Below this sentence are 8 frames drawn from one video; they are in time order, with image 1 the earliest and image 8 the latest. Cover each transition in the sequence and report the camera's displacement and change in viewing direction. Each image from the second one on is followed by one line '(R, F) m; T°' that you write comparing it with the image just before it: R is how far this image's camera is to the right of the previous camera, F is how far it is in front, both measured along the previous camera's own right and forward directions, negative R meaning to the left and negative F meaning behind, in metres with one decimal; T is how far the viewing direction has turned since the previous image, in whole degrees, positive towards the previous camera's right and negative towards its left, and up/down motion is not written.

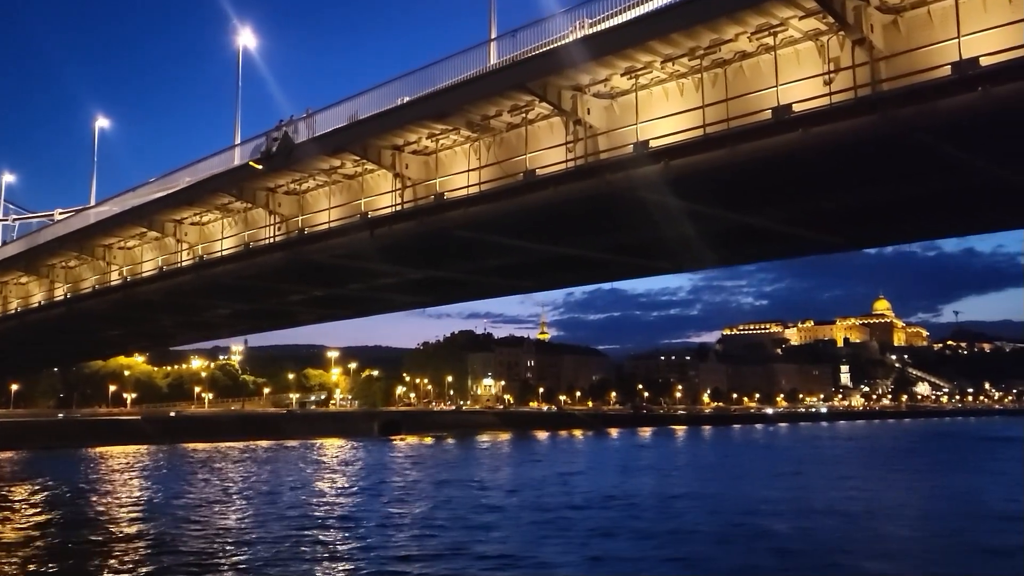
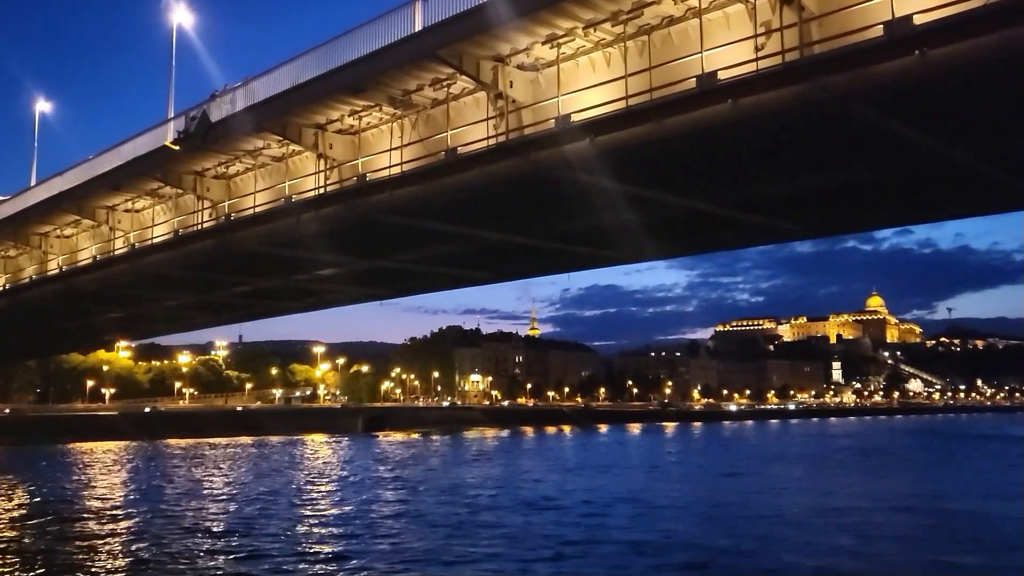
(+1.1, +1.0) m; 0°
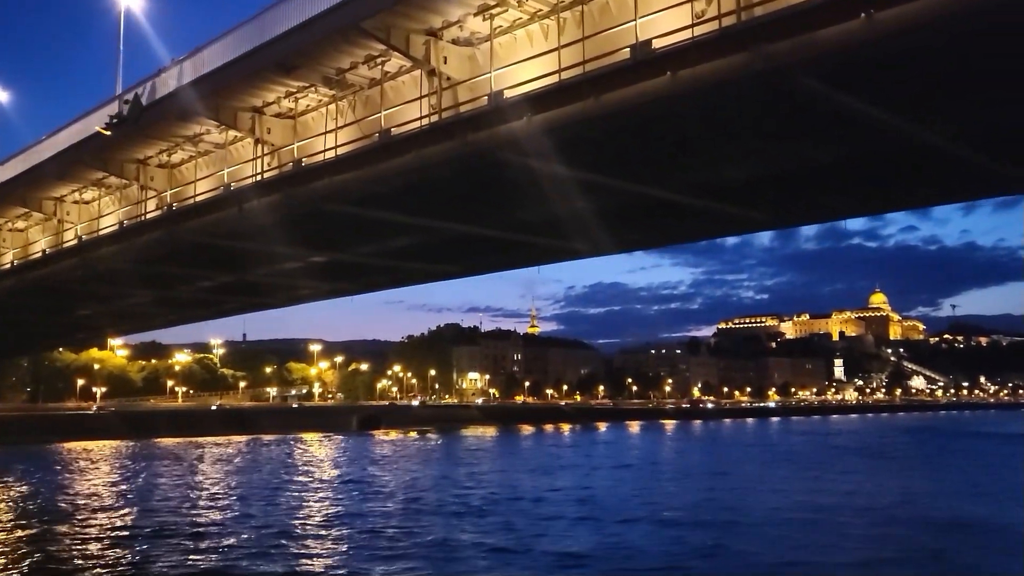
(+0.9, +0.8) m; 0°
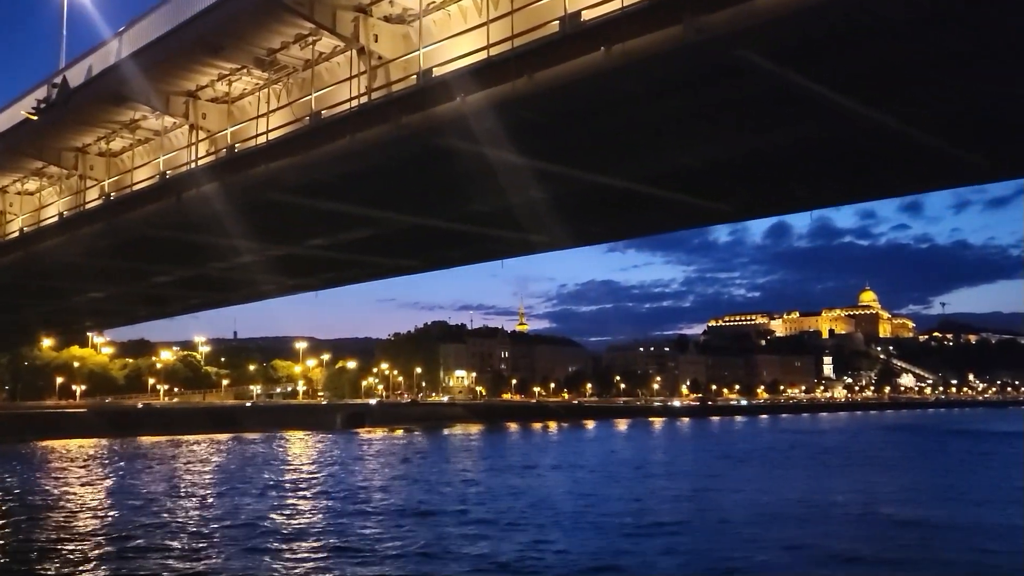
(+0.7, +0.6) m; 0°
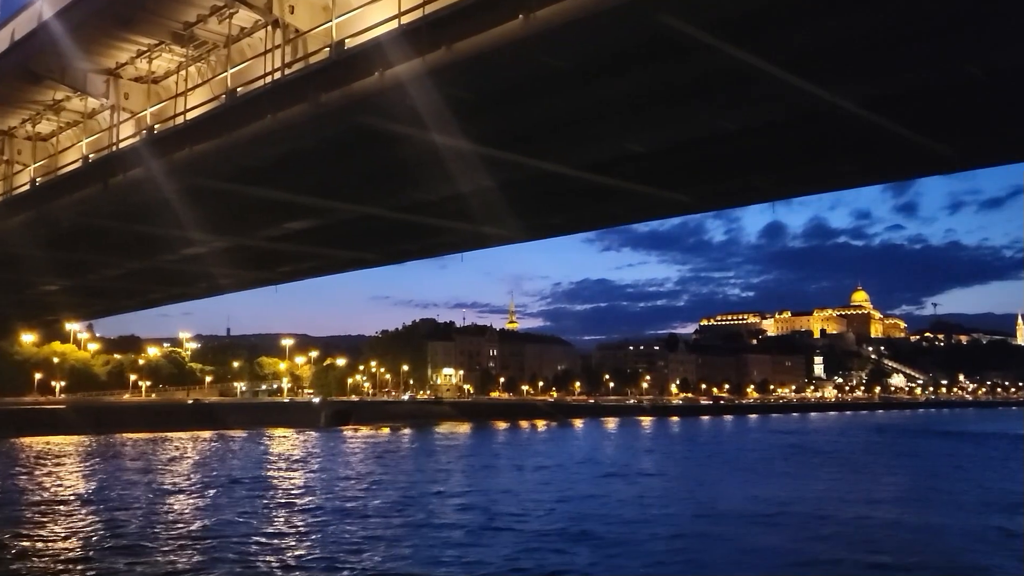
(+0.8, +0.8) m; 0°
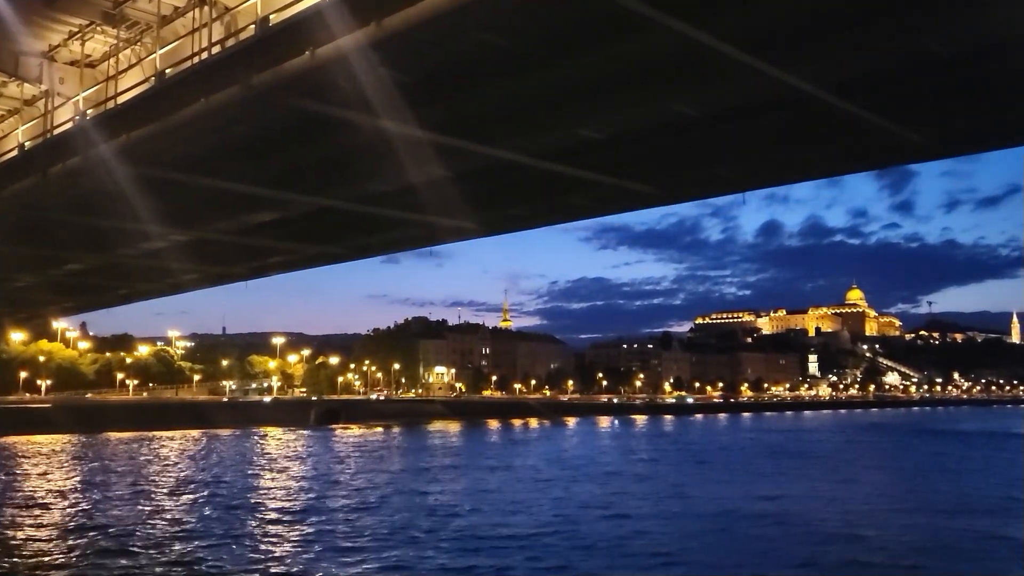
(+0.6, +0.6) m; 0°
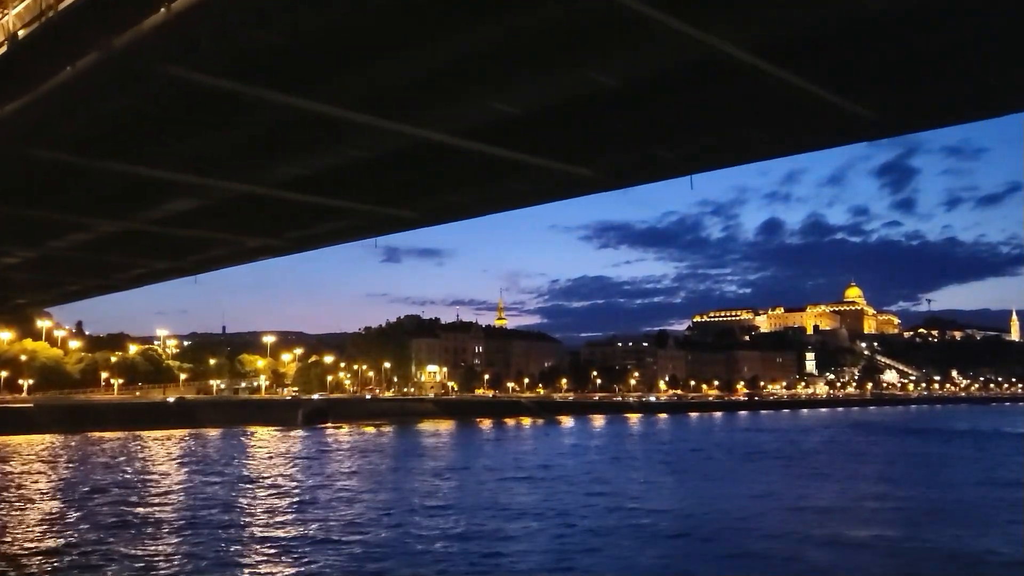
(+1.0, +1.1) m; 0°
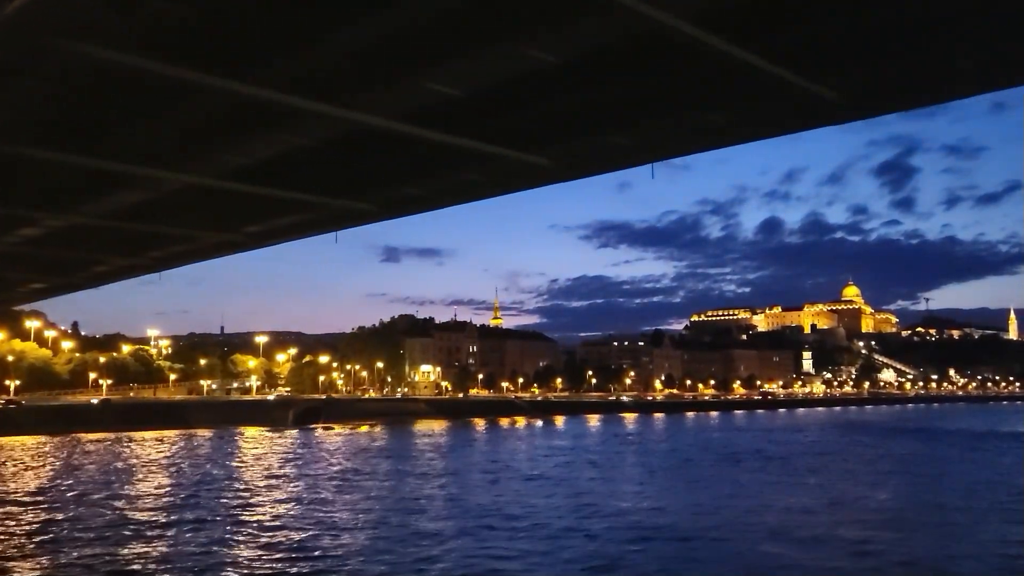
(+0.7, +0.7) m; 0°
